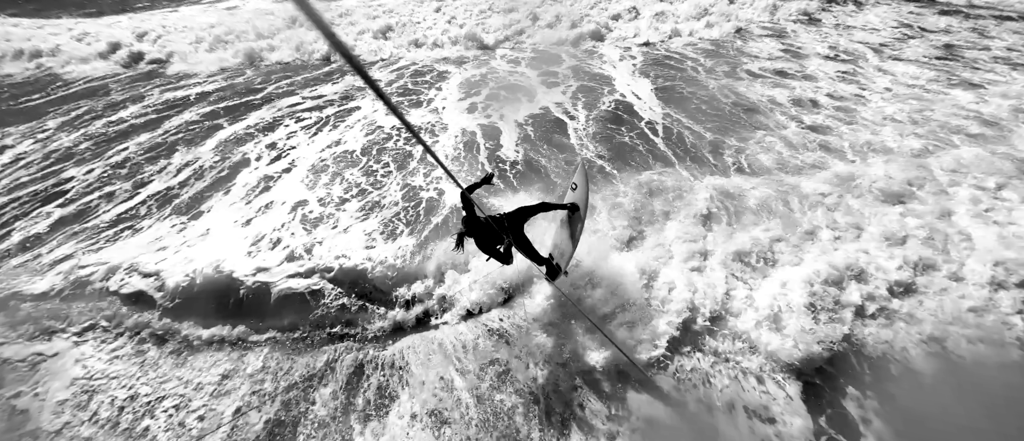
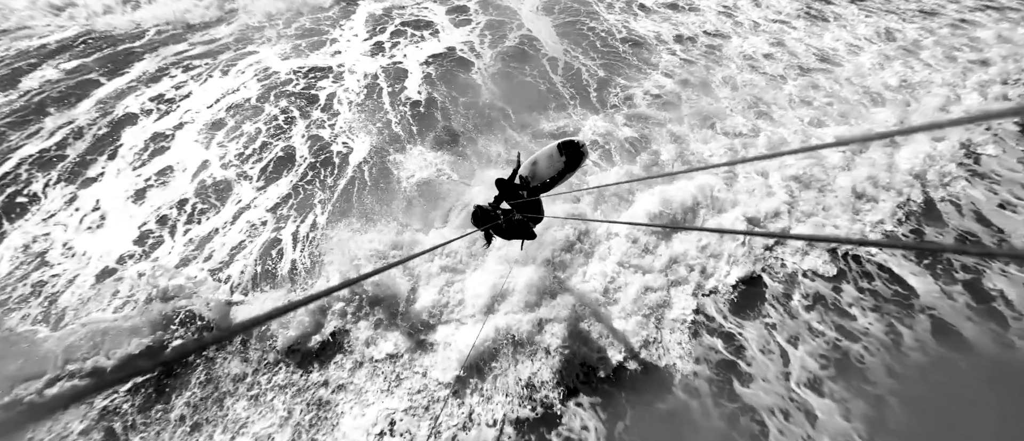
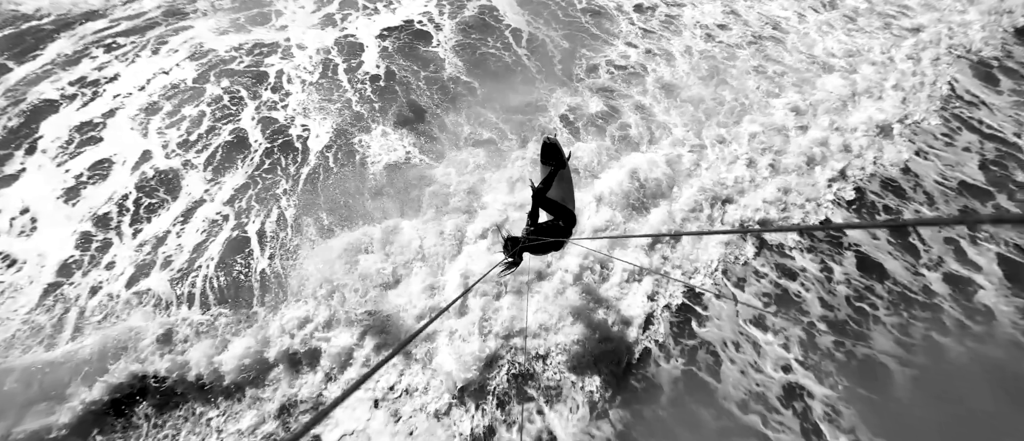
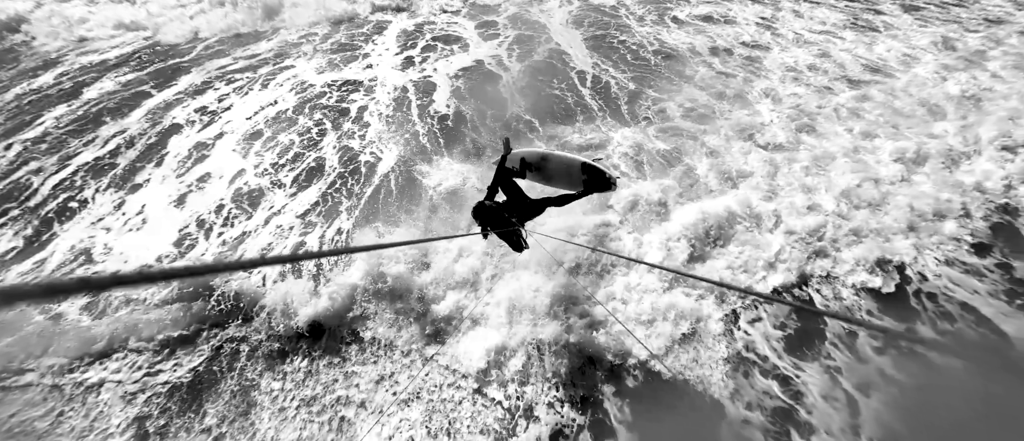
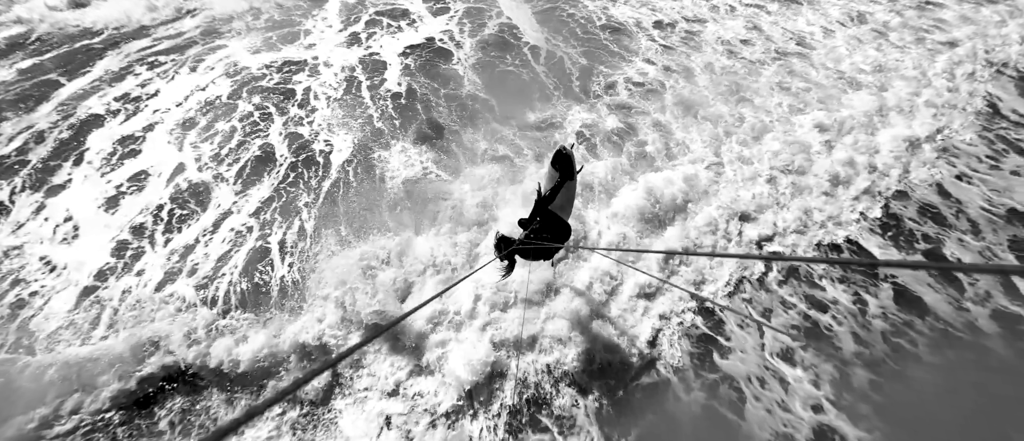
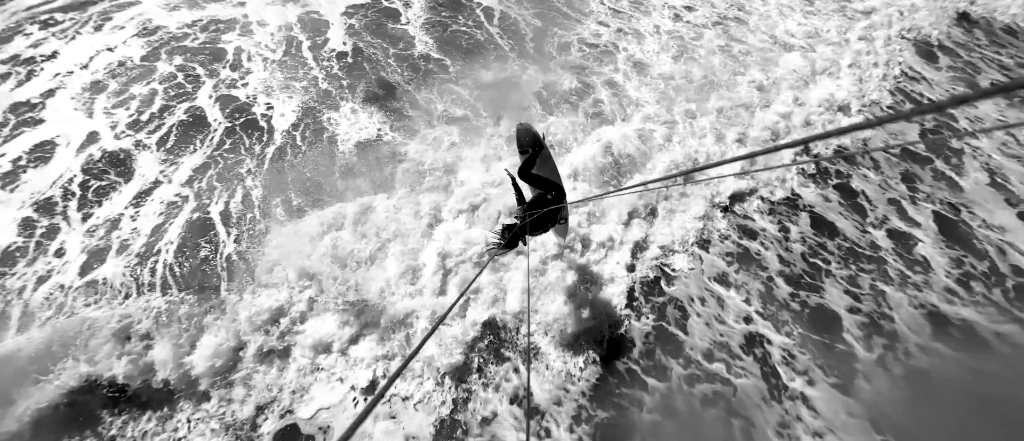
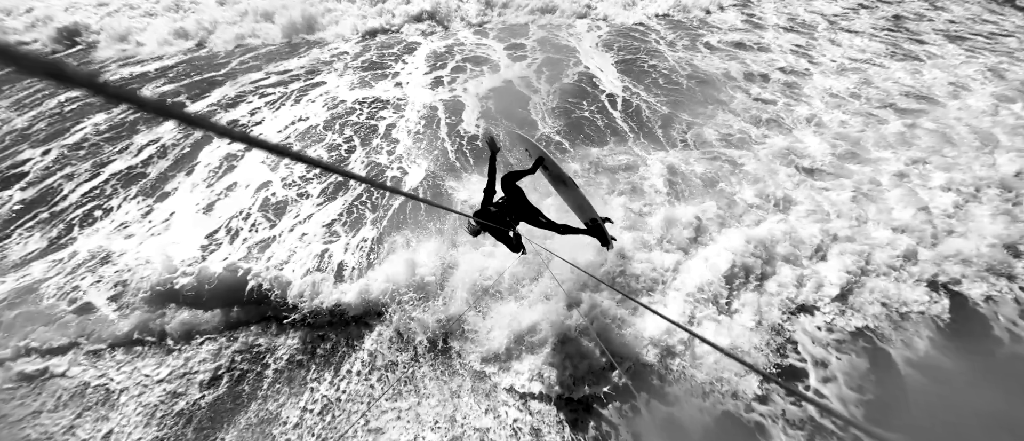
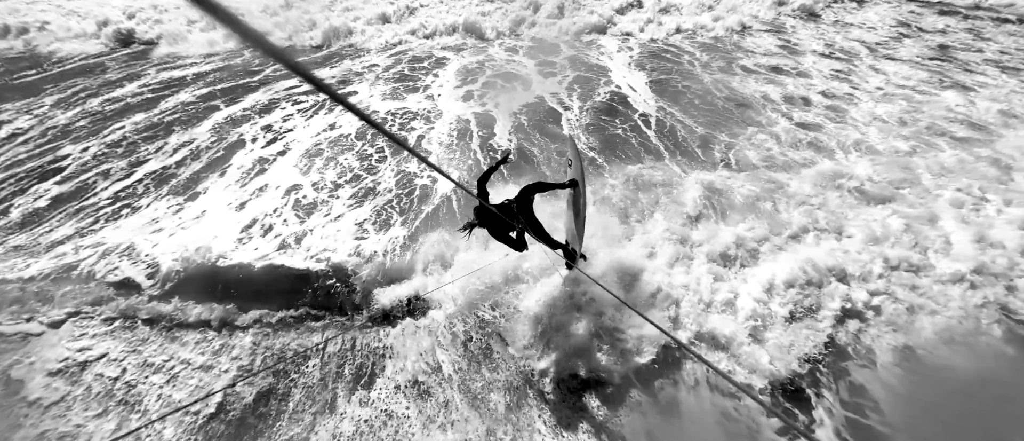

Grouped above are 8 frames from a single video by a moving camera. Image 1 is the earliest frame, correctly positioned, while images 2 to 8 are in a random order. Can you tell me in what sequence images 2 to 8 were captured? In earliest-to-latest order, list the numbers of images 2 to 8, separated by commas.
8, 7, 4, 2, 5, 3, 6
